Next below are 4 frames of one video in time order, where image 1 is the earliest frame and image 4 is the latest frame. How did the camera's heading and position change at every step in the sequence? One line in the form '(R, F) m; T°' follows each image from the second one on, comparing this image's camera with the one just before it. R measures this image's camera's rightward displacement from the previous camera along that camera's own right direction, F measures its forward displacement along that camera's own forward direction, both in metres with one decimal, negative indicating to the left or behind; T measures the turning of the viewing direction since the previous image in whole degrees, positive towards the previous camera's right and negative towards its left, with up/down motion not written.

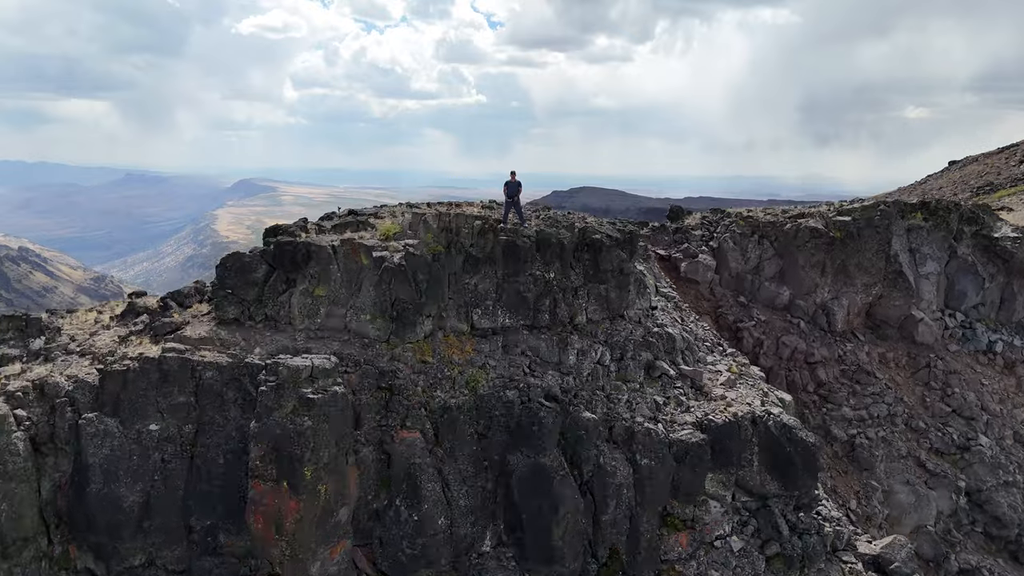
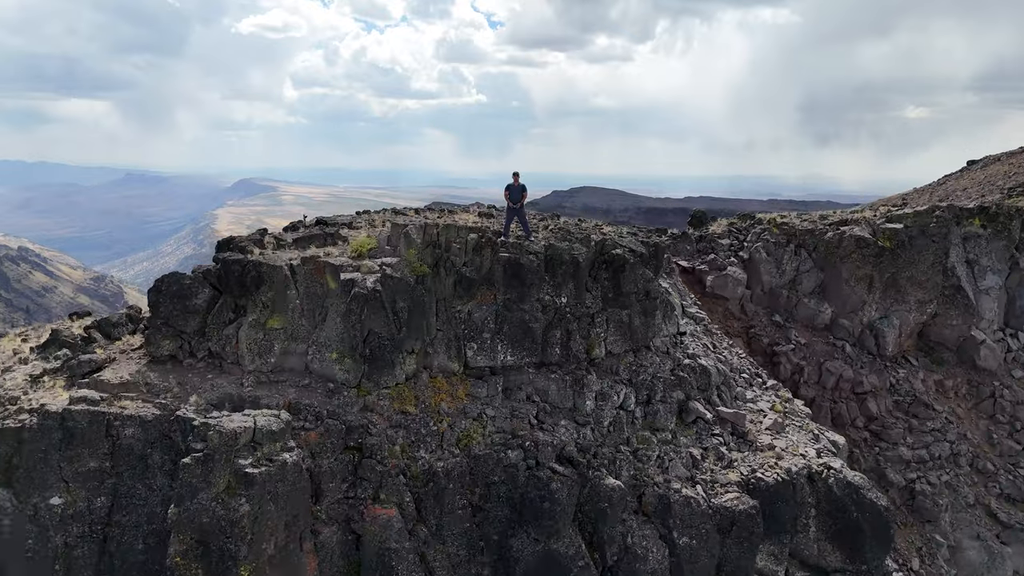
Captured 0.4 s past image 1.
(0.0, +1.3) m; 0°
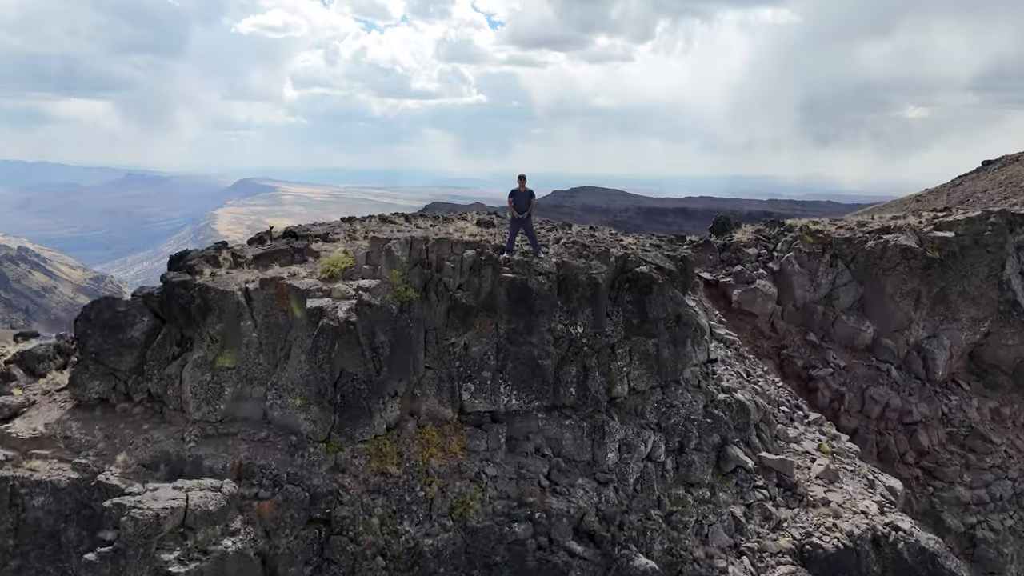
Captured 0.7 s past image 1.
(0.0, +0.9) m; 0°
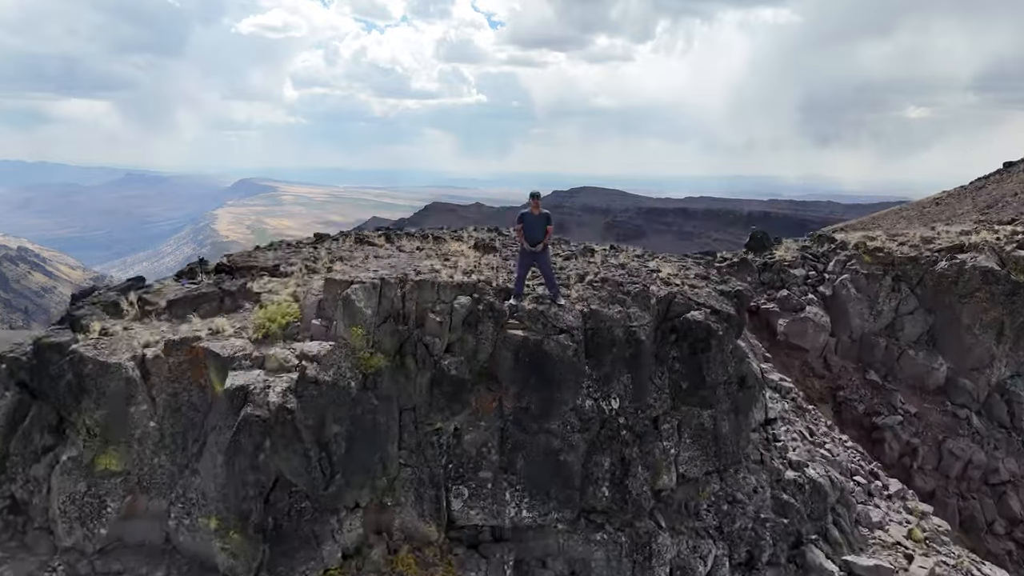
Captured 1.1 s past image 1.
(0.0, +1.2) m; 0°
